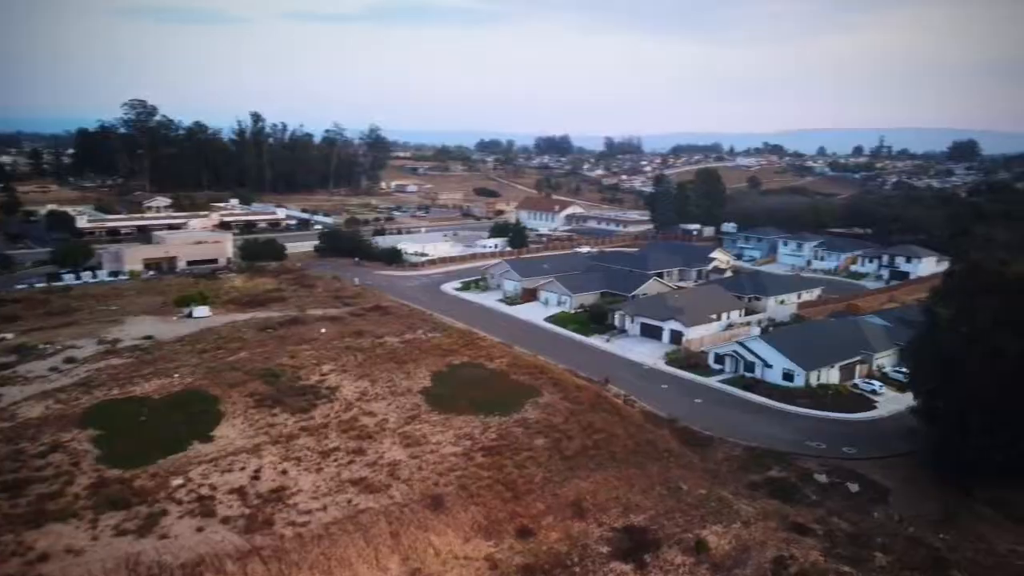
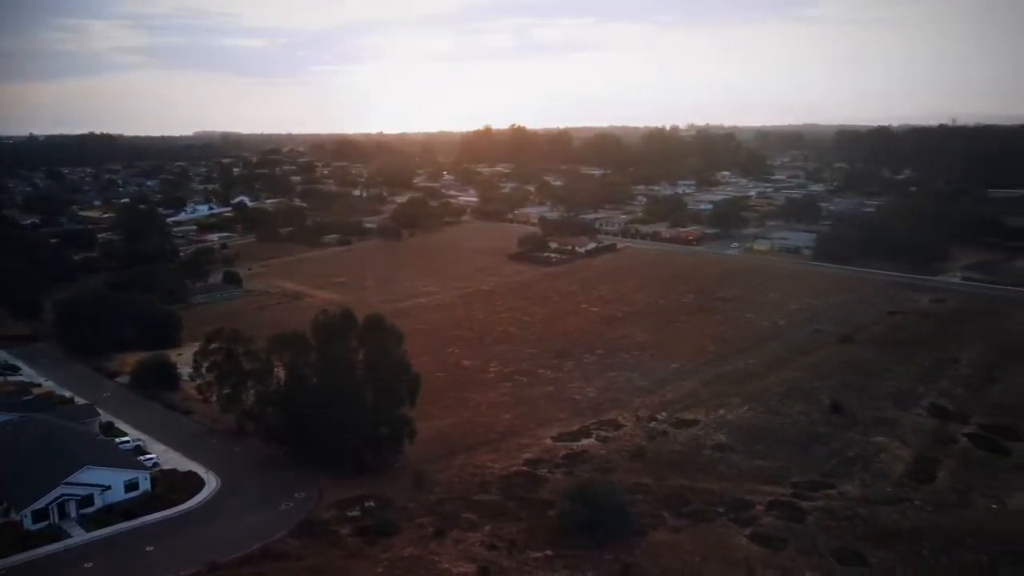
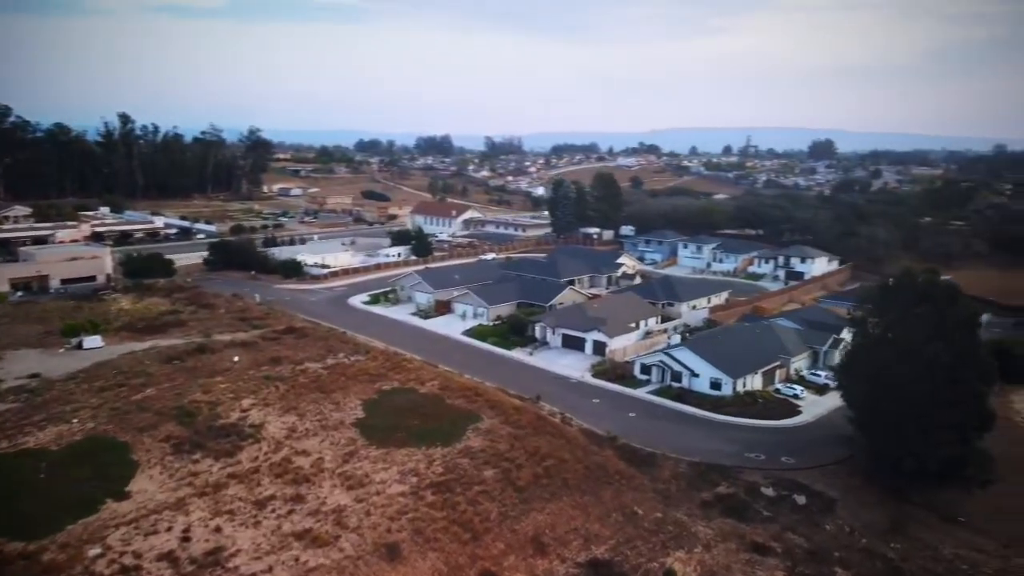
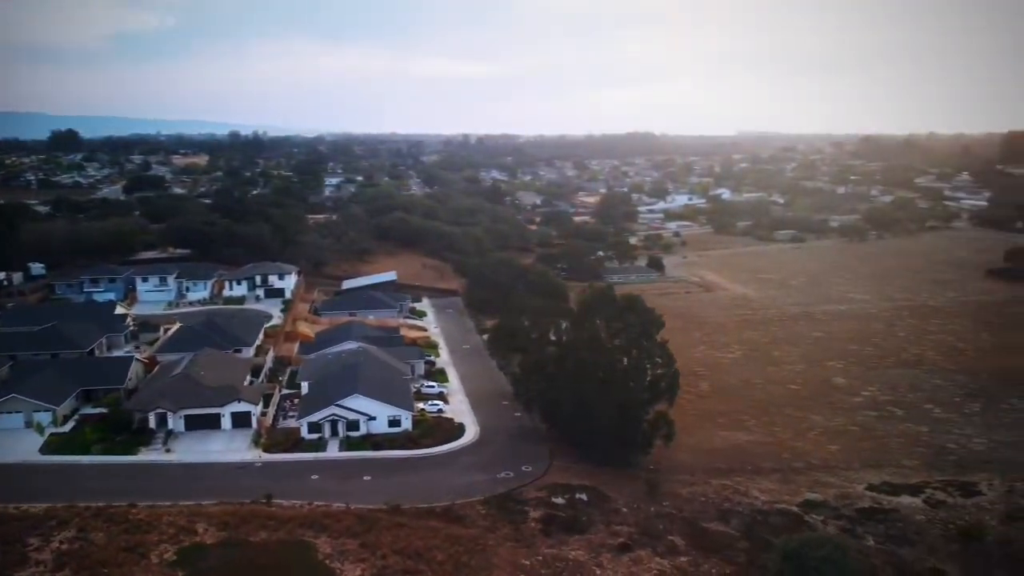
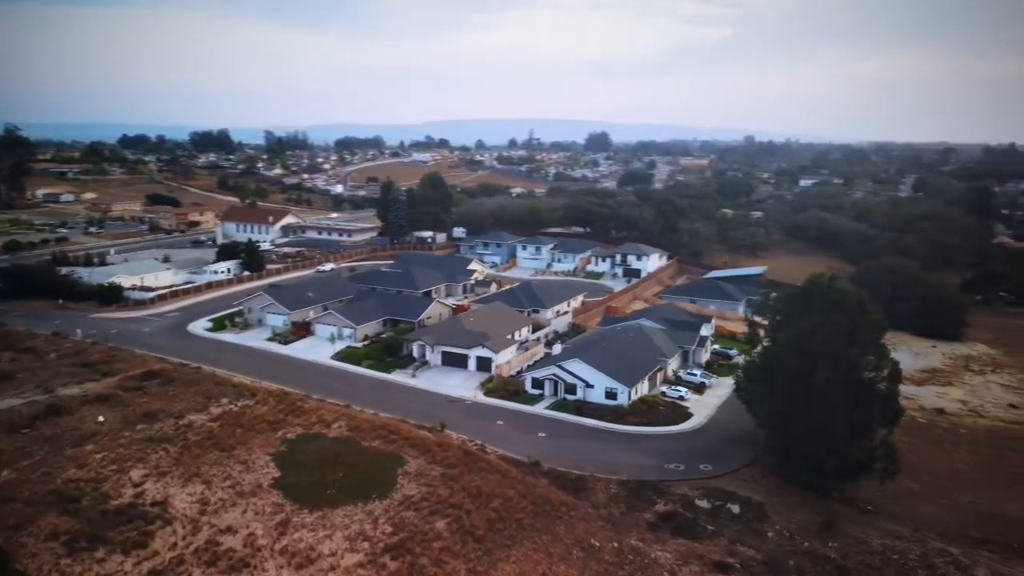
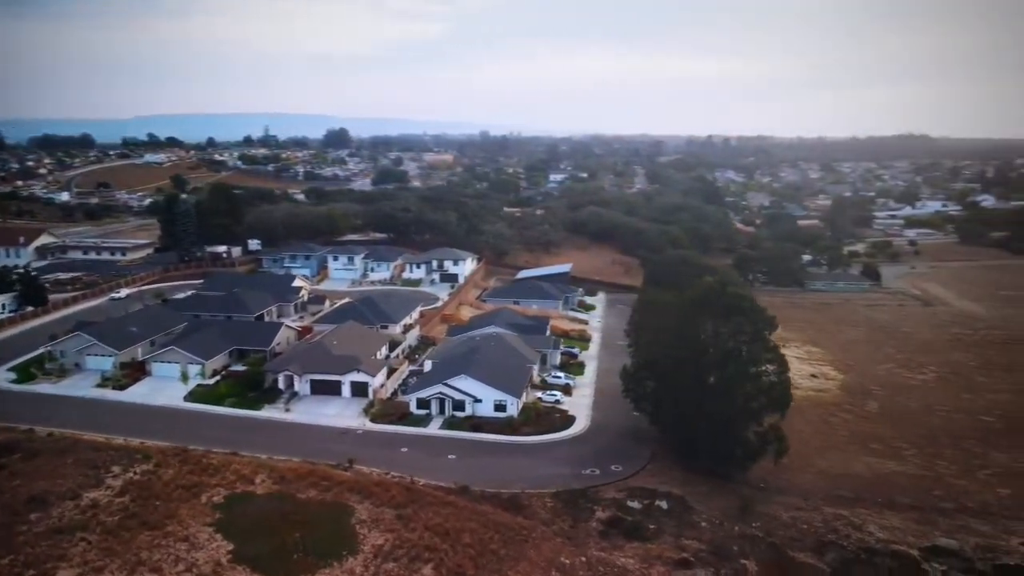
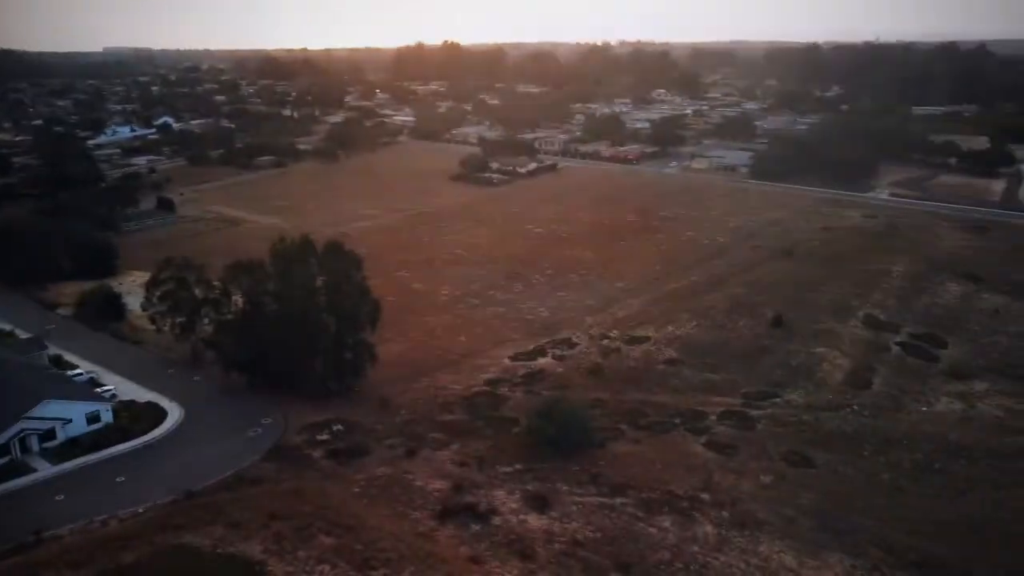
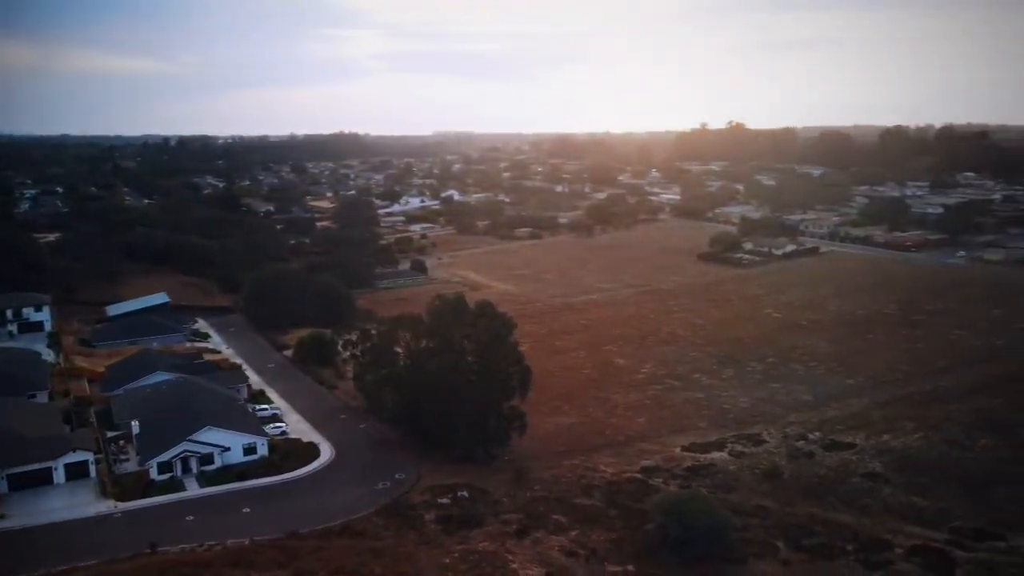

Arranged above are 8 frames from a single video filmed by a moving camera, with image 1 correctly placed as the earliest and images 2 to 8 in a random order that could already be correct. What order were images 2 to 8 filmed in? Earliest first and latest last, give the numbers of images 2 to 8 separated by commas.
3, 5, 6, 4, 8, 2, 7
